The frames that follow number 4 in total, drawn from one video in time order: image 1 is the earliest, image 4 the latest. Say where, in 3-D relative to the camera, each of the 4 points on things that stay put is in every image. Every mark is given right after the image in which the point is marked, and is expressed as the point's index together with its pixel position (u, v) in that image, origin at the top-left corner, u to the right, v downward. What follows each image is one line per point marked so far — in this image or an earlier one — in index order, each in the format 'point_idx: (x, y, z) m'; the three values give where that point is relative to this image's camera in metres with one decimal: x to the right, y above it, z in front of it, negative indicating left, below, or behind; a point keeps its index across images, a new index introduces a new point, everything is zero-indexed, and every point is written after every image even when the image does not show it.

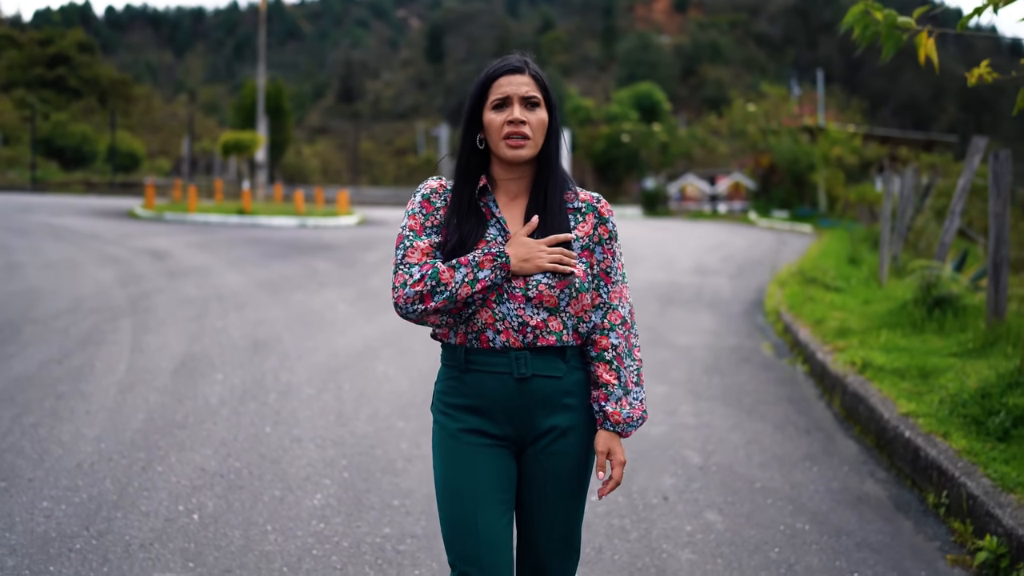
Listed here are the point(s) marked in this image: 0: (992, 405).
0: (+2.4, -0.6, +5.7) m
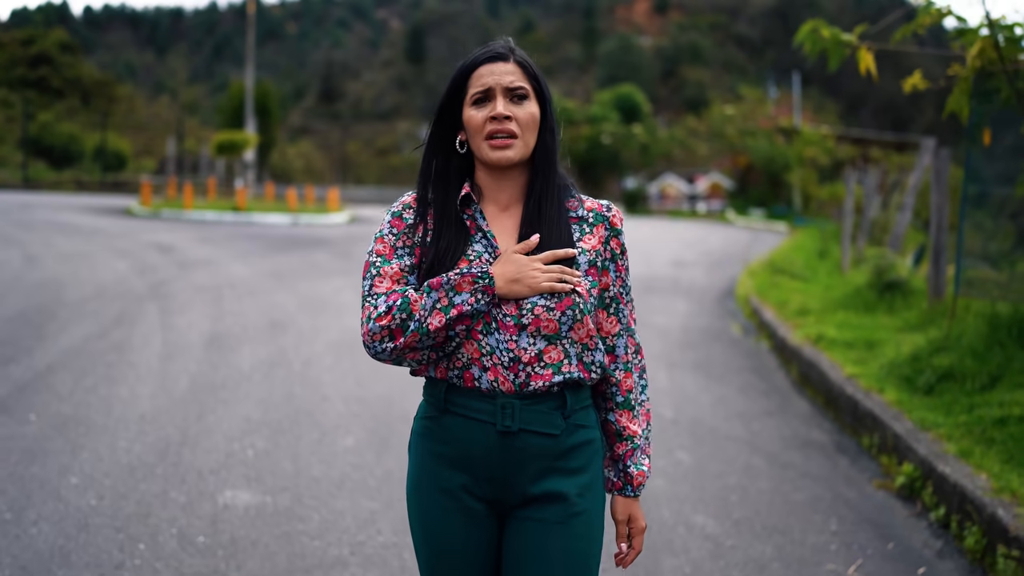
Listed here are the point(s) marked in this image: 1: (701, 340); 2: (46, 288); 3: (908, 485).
0: (+2.4, -0.5, +6.7) m
1: (+1.6, -0.4, +9.4) m
2: (-4.8, 0.0, +11.5) m
3: (+1.9, -0.9, +5.3) m
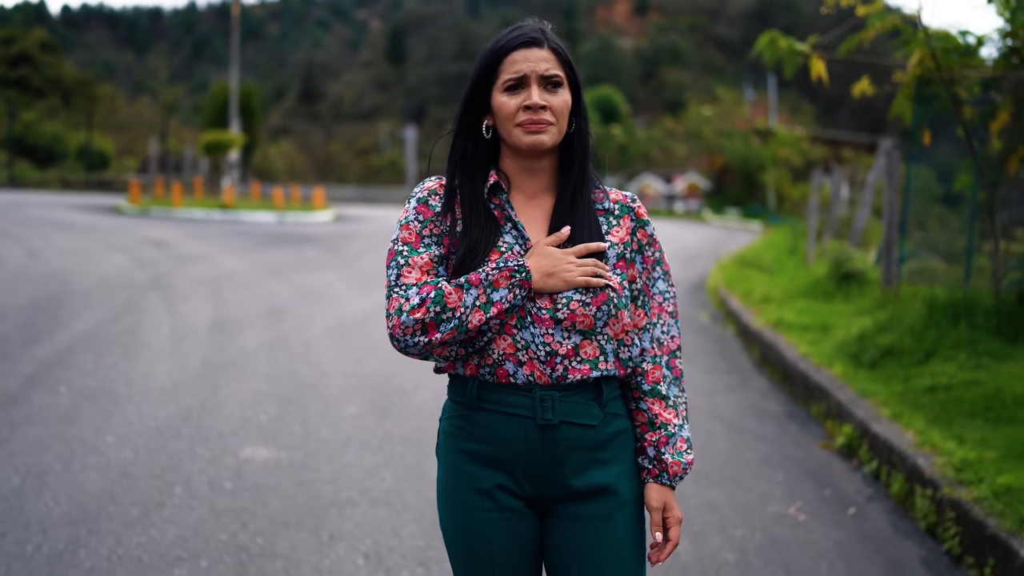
0: (+2.3, -0.4, +7.4) m
1: (+1.4, -0.3, +10.1) m
2: (-4.9, +0.1, +12.0) m
3: (+1.8, -0.8, +6.0) m
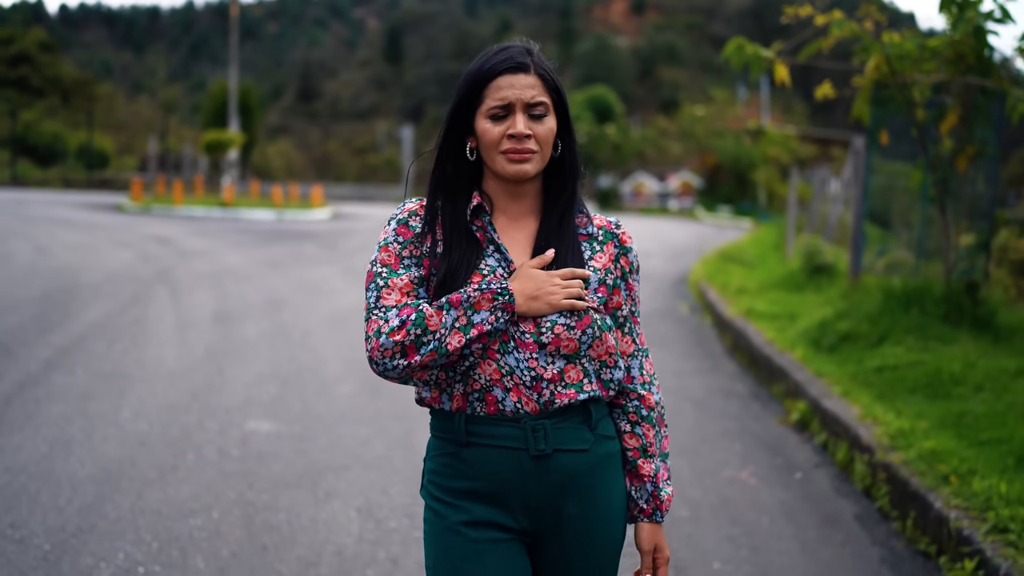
0: (+2.2, -0.3, +7.9) m
1: (+1.3, -0.3, +10.6) m
2: (-5.1, +0.2, +12.6) m
3: (+1.7, -0.8, +6.5) m
